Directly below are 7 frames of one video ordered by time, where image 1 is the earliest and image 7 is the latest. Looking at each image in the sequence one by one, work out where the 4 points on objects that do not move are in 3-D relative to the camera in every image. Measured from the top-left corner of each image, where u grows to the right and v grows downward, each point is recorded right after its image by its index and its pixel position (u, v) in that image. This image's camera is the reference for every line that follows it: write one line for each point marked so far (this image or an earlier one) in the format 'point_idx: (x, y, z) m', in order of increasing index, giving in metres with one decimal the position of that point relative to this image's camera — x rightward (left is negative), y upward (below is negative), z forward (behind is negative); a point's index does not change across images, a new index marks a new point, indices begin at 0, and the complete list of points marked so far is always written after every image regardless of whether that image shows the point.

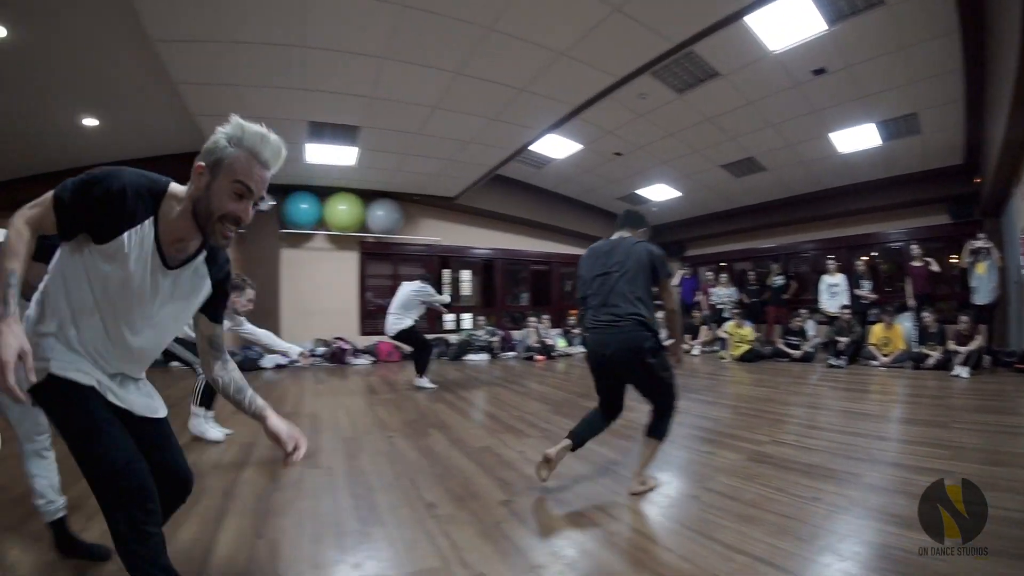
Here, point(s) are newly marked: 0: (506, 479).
0: (0.0, -1.0, +2.4) m
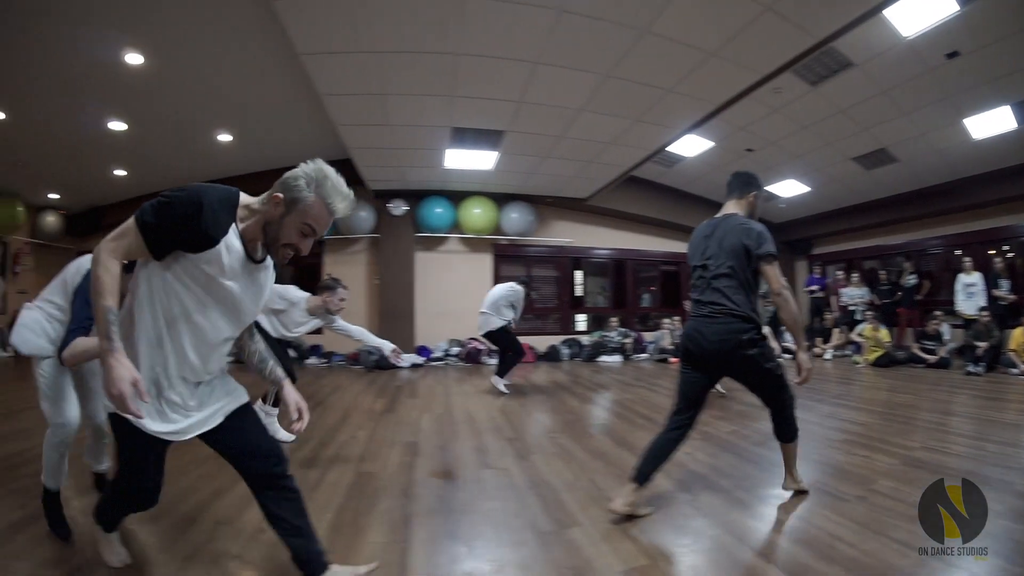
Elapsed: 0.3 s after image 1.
0: (+0.9, -1.0, +2.3) m
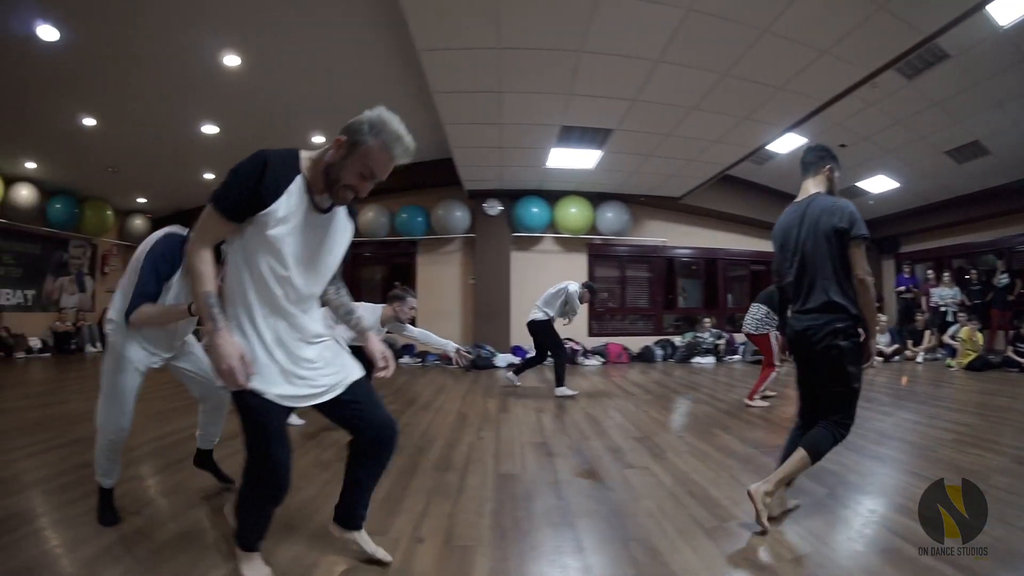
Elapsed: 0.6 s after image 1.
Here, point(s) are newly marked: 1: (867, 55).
0: (+1.7, -1.0, +2.3) m
1: (+2.7, +1.8, +3.4) m
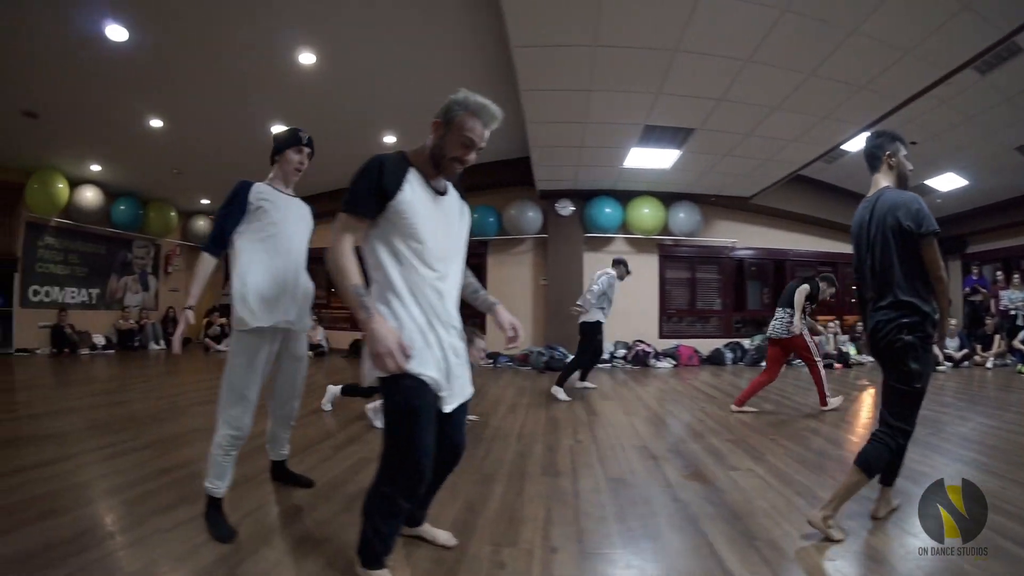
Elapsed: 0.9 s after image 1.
0: (+2.2, -1.0, +2.2) m
1: (+3.3, +1.8, +3.3) m
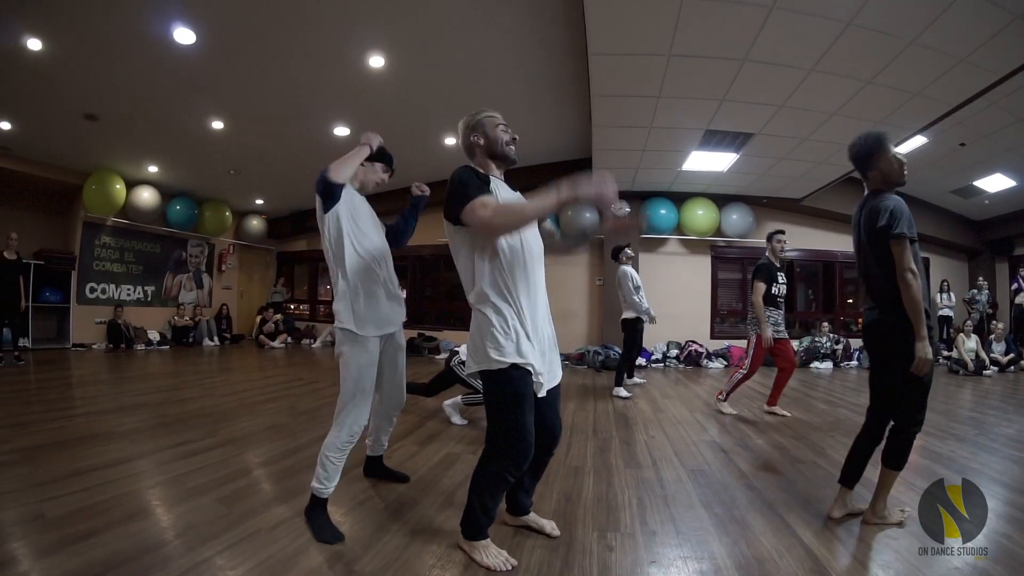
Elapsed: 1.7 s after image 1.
0: (+2.7, -1.0, +2.3) m
1: (+3.7, +1.8, +3.3) m
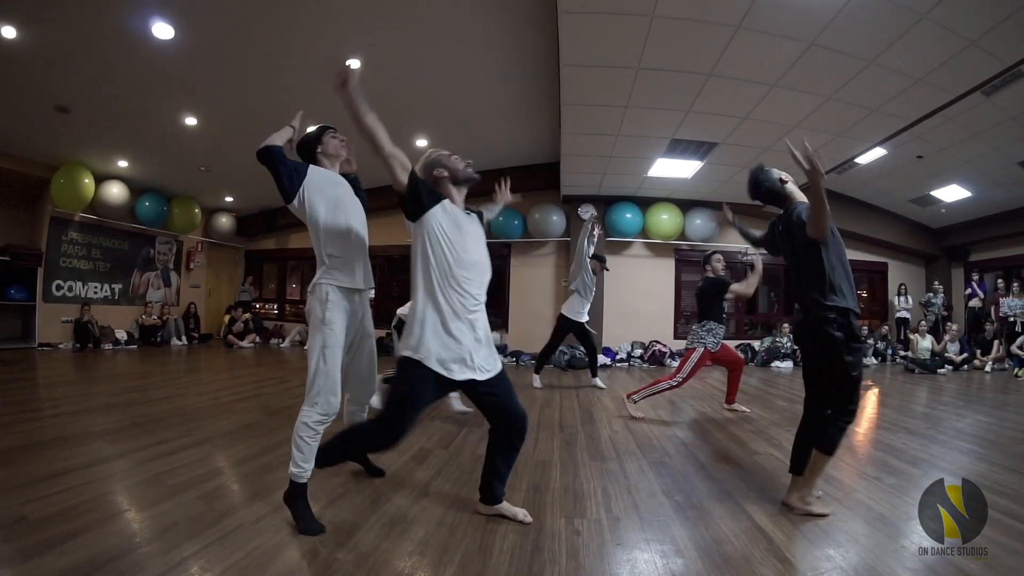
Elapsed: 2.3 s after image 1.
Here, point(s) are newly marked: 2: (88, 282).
0: (+2.4, -1.0, +2.4) m
1: (+3.5, +1.8, +3.5) m
2: (-6.7, +0.1, +6.9) m
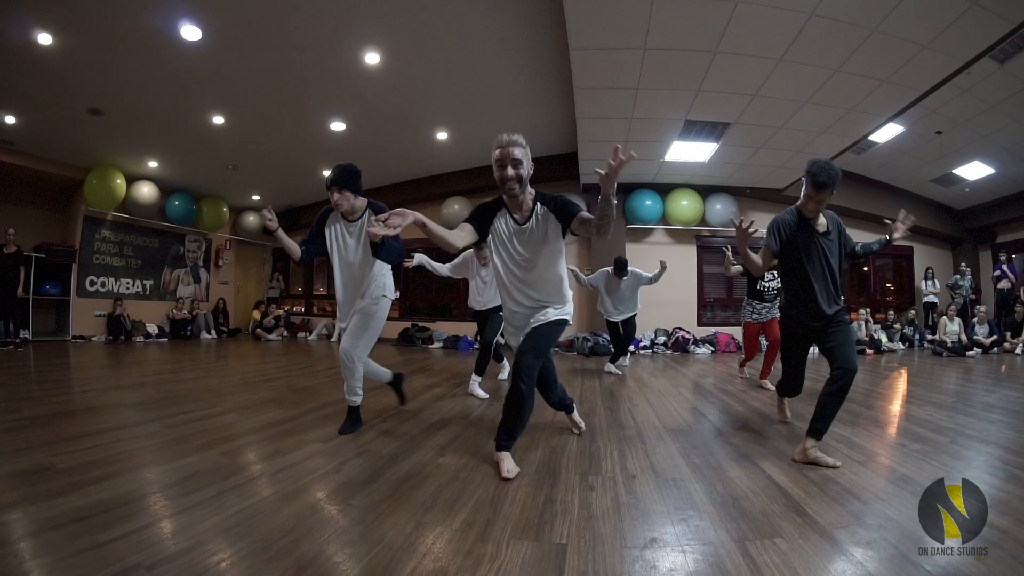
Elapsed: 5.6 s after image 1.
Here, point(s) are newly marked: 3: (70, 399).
0: (+2.6, -0.9, +2.3) m
1: (+3.6, +1.9, +3.4) m
2: (-6.5, +0.1, +7.1) m
3: (-2.9, -0.8, +2.9) m
